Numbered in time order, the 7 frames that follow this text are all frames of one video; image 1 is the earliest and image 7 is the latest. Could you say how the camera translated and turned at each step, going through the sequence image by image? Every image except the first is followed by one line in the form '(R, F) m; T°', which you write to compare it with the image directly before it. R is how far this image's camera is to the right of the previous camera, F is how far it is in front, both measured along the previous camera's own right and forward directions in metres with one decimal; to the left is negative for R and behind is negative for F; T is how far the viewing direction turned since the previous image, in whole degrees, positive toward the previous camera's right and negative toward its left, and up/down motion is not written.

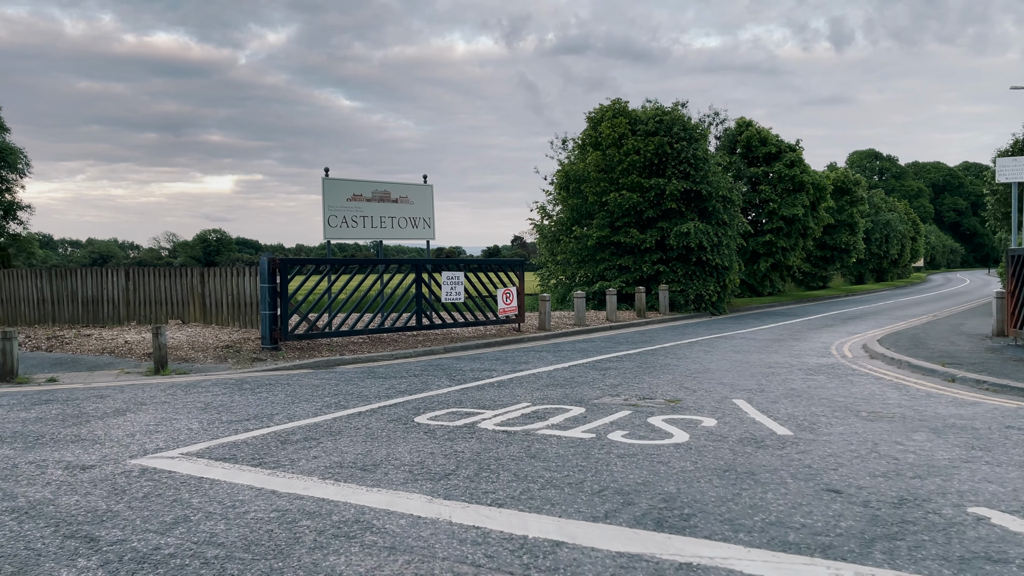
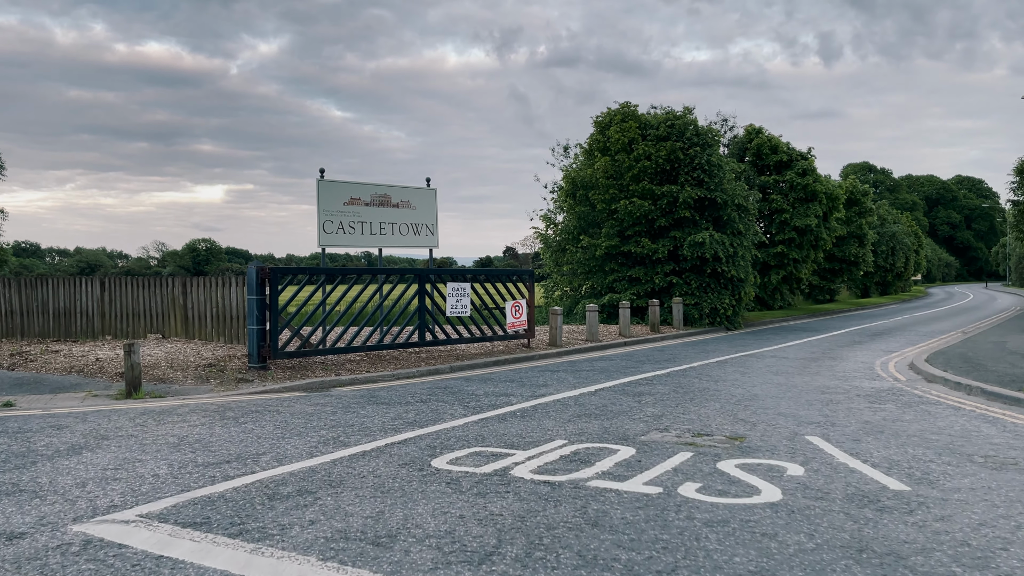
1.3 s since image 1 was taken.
(-0.3, +1.2) m; +1°
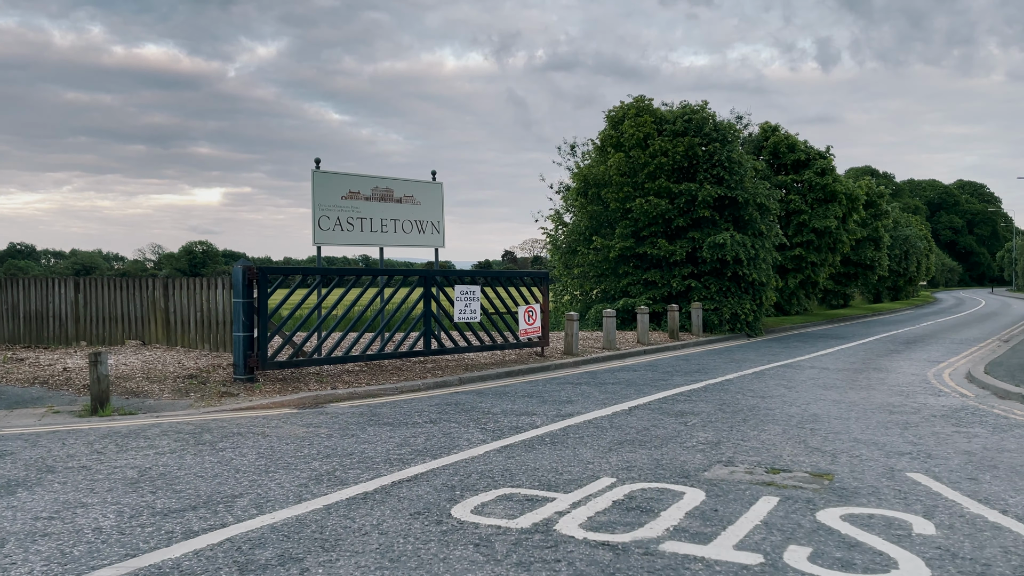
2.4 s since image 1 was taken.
(-0.2, +1.1) m; 0°
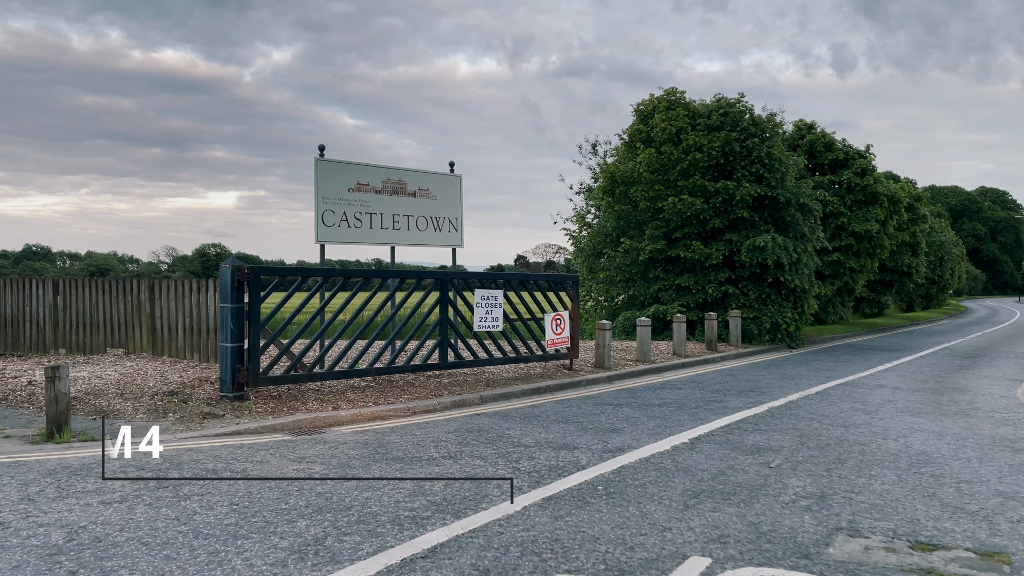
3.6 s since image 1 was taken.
(-0.2, +1.4) m; -1°
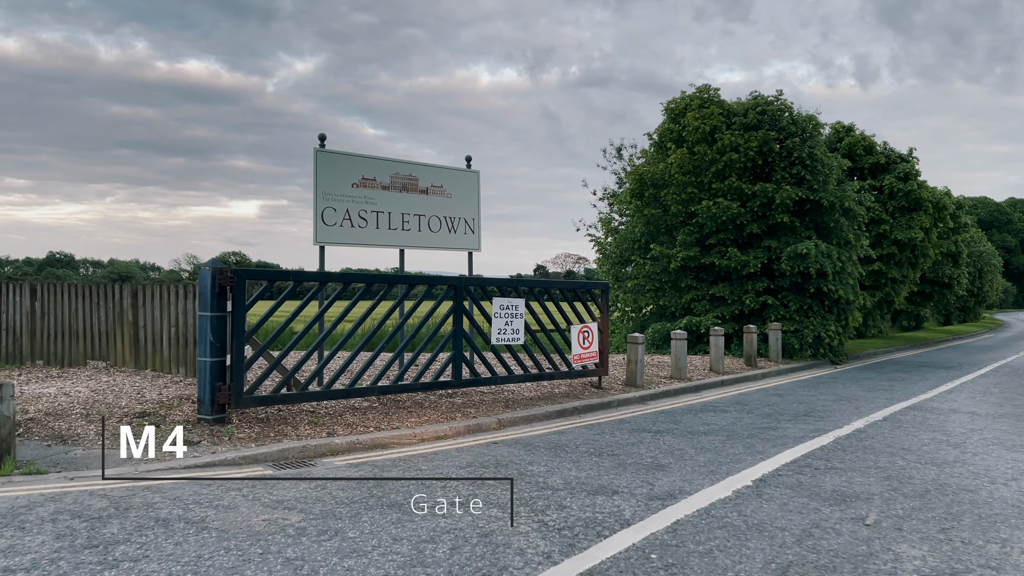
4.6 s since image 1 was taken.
(0.0, +1.1) m; -1°
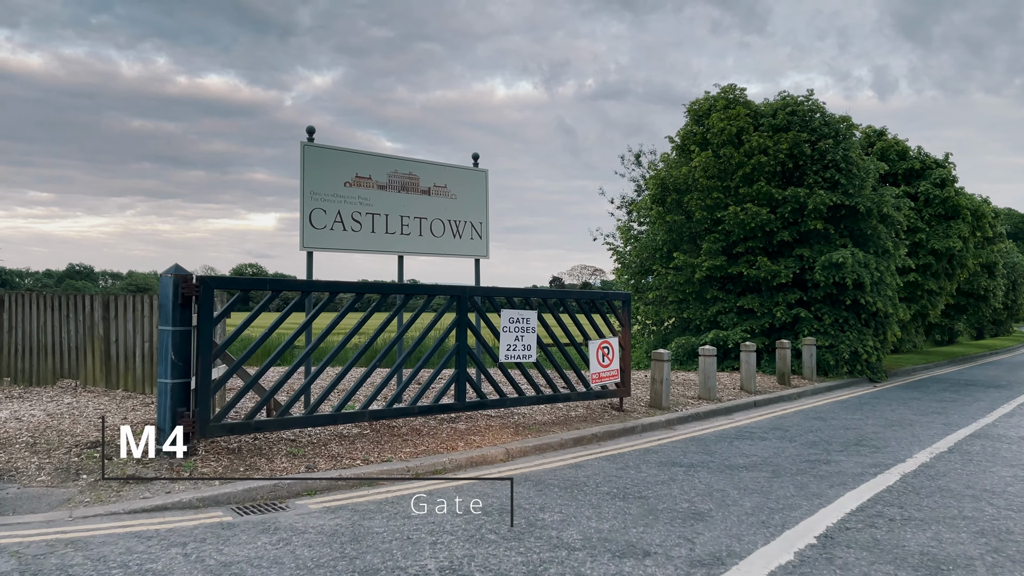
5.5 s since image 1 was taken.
(0.0, +1.0) m; -1°
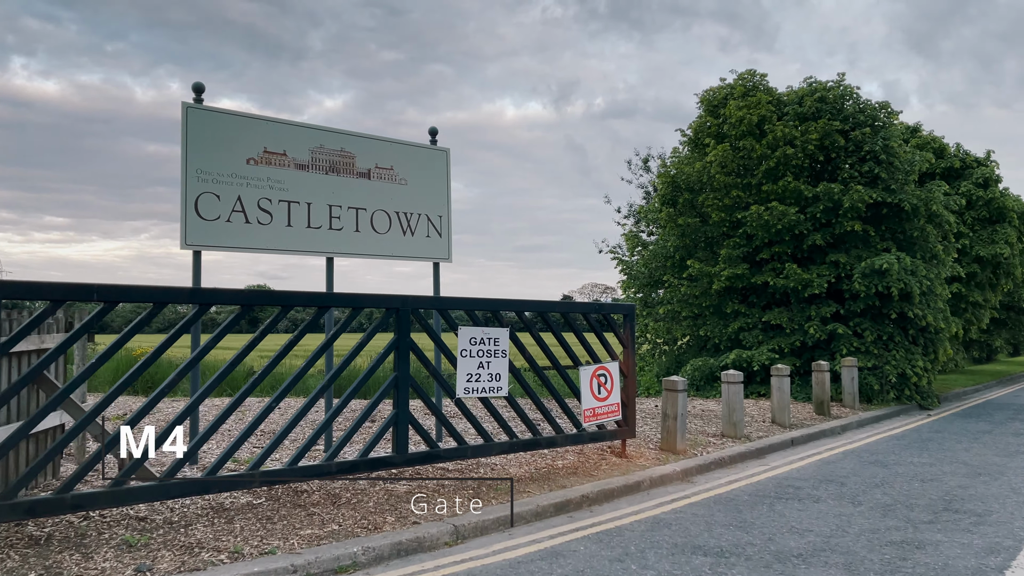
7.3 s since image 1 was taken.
(+0.4, +2.0) m; -1°
